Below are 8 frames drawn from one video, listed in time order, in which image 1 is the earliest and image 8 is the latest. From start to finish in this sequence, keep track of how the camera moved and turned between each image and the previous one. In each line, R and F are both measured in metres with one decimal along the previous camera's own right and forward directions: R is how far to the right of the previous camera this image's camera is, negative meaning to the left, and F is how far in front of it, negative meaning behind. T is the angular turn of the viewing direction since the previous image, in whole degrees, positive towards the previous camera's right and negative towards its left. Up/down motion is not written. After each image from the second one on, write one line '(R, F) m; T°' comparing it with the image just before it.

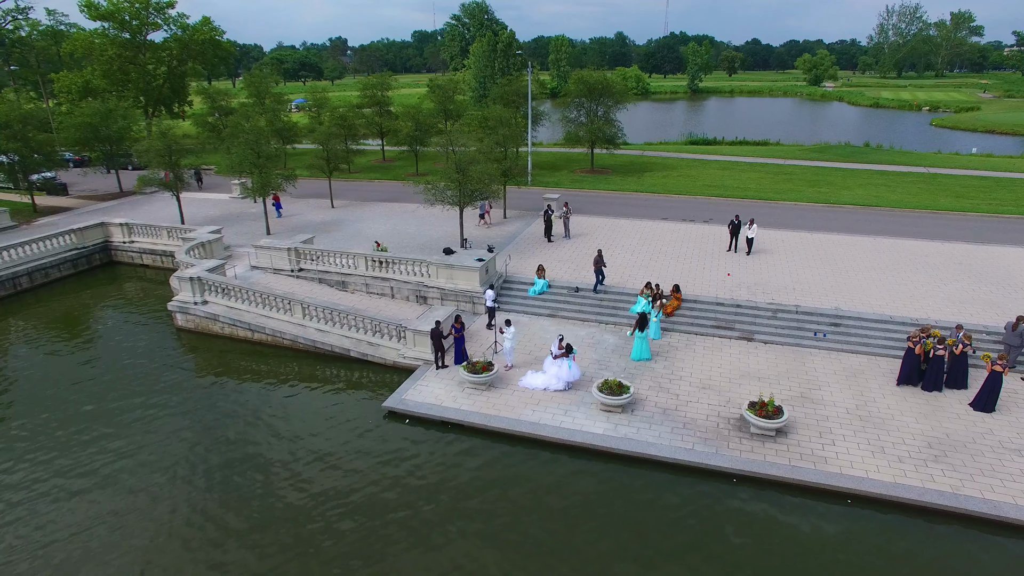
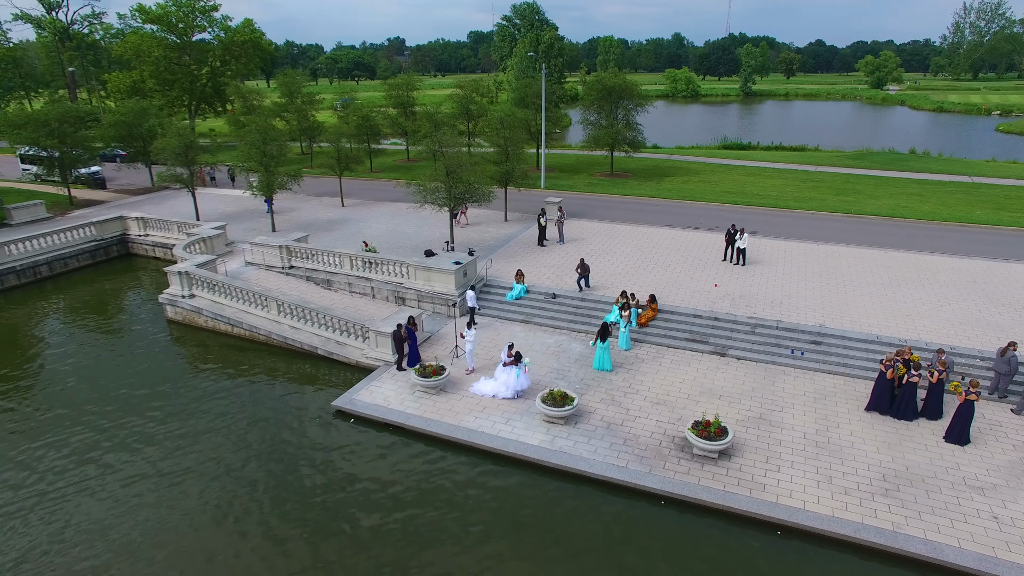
(+2.3, +0.3) m; -5°
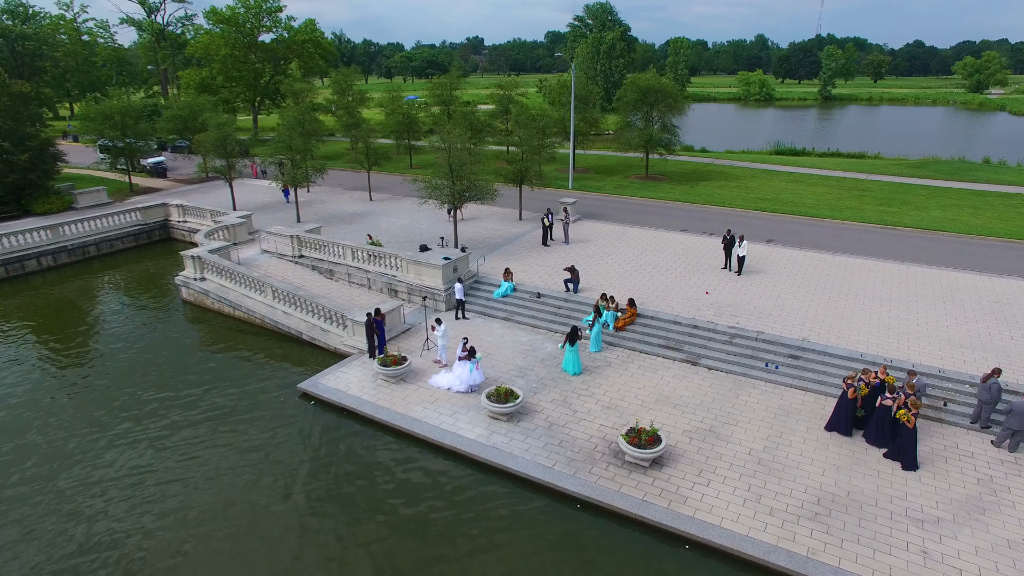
(+2.6, 0.0) m; -7°
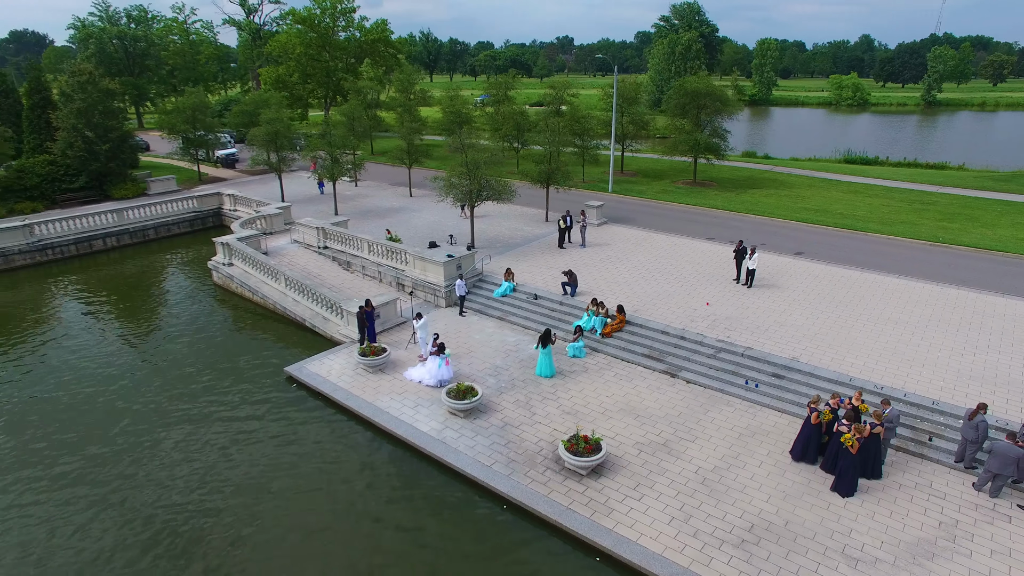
(+2.5, +0.1) m; -8°
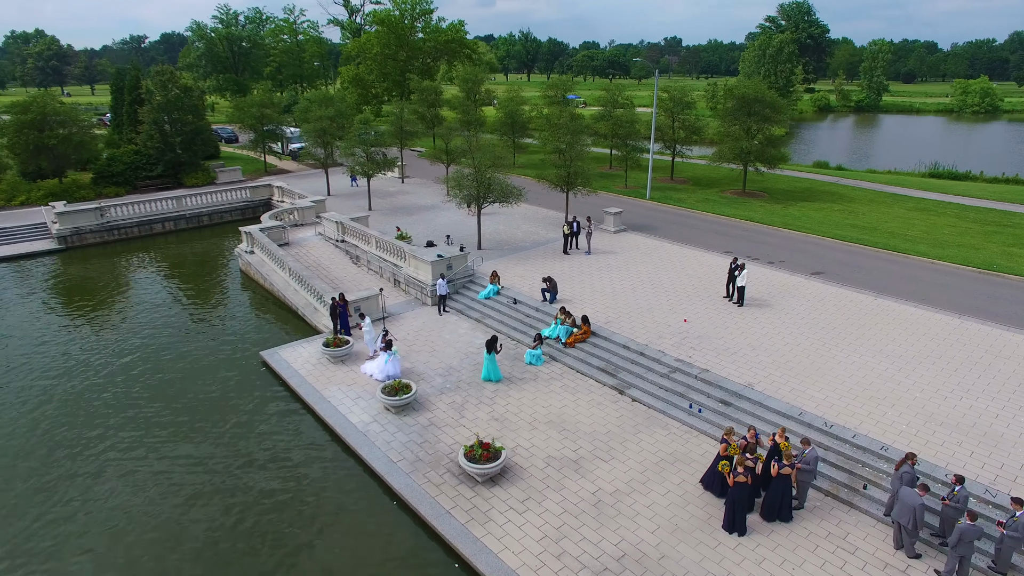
(+3.5, +0.3) m; -9°
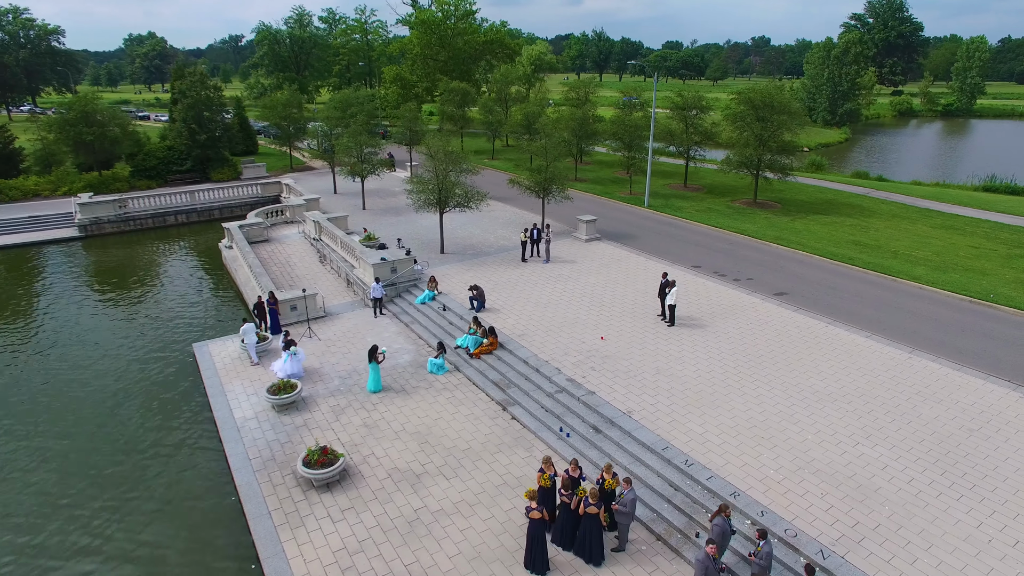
(+4.4, +0.6) m; -8°
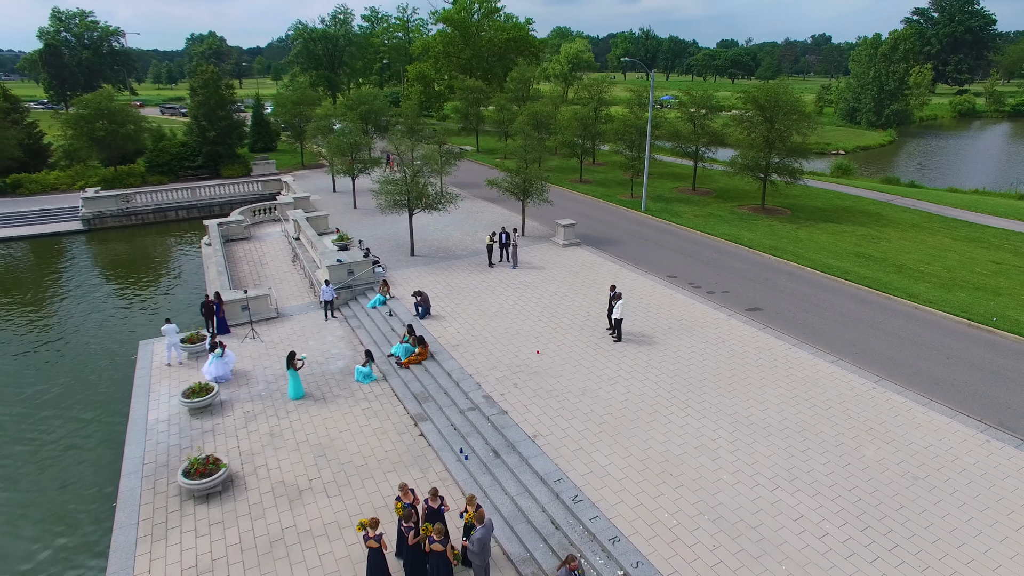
(+2.9, +1.0) m; -5°
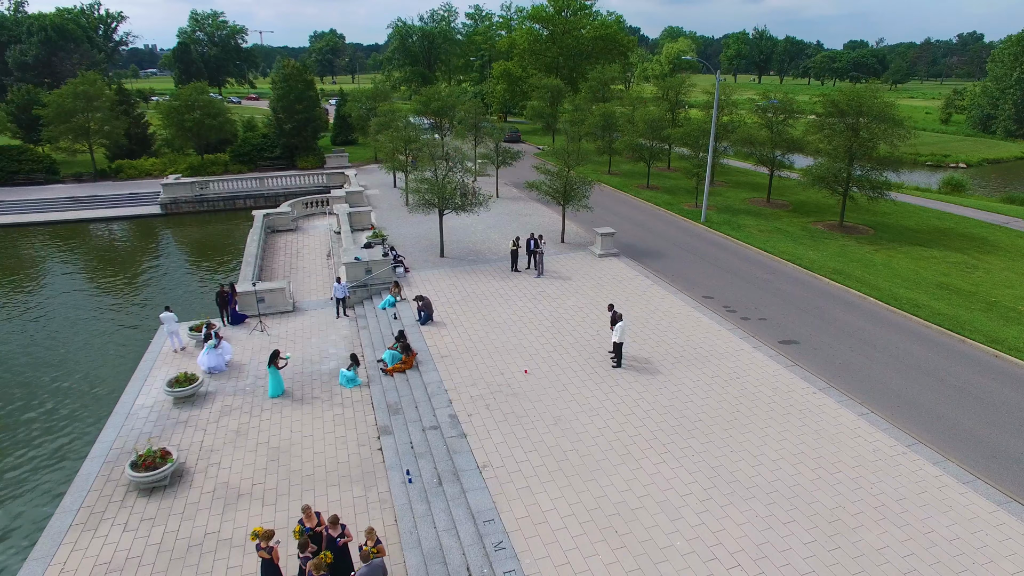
(+2.4, +1.3) m; -9°
